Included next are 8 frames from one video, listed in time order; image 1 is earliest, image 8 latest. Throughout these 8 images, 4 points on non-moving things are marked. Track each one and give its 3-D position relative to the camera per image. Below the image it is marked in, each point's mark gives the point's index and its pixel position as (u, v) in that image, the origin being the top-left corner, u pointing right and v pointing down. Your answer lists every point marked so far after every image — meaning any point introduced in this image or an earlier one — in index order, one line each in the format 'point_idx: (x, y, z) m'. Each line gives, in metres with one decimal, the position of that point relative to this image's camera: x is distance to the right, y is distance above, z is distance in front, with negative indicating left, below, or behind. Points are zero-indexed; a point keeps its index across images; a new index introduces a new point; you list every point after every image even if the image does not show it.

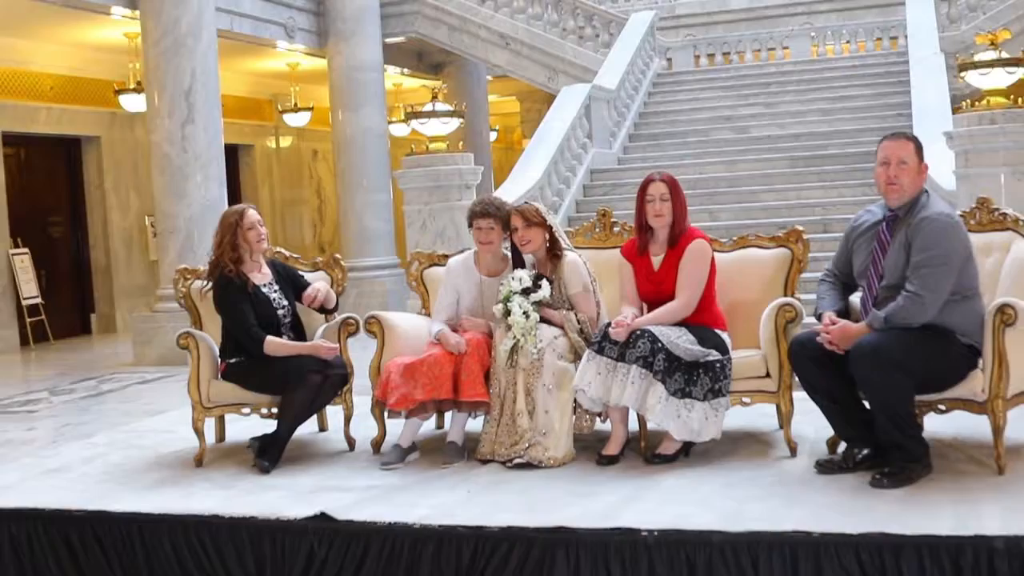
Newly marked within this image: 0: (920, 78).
0: (+3.5, +1.8, +10.3) m
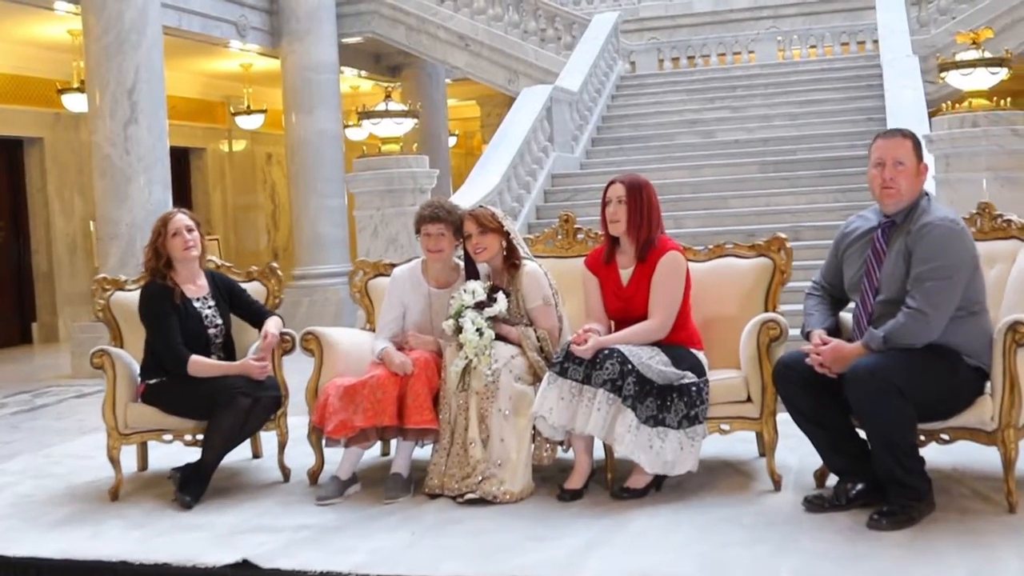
0: (+3.2, +1.7, +10.0) m
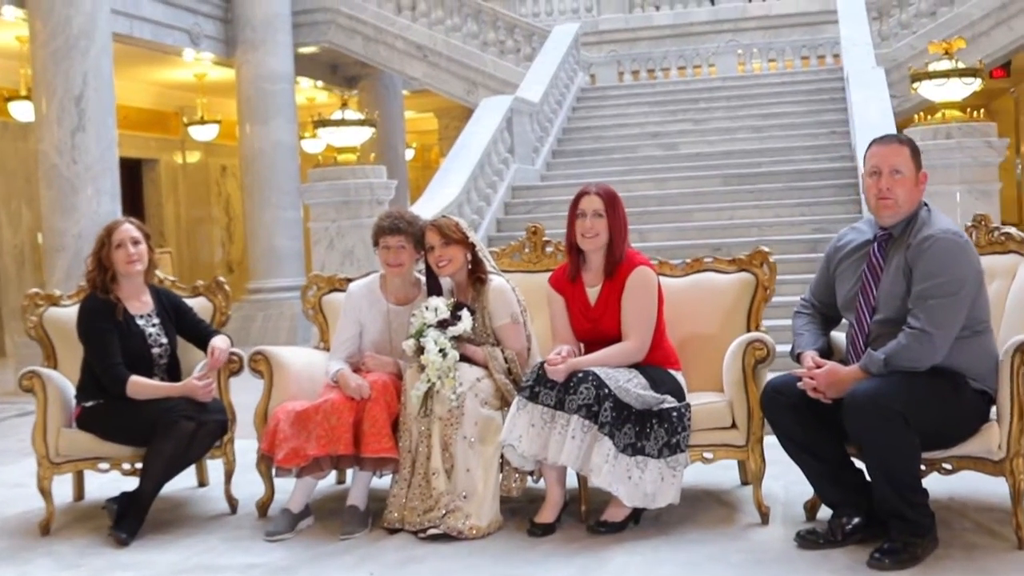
0: (+2.8, +1.6, +9.8) m
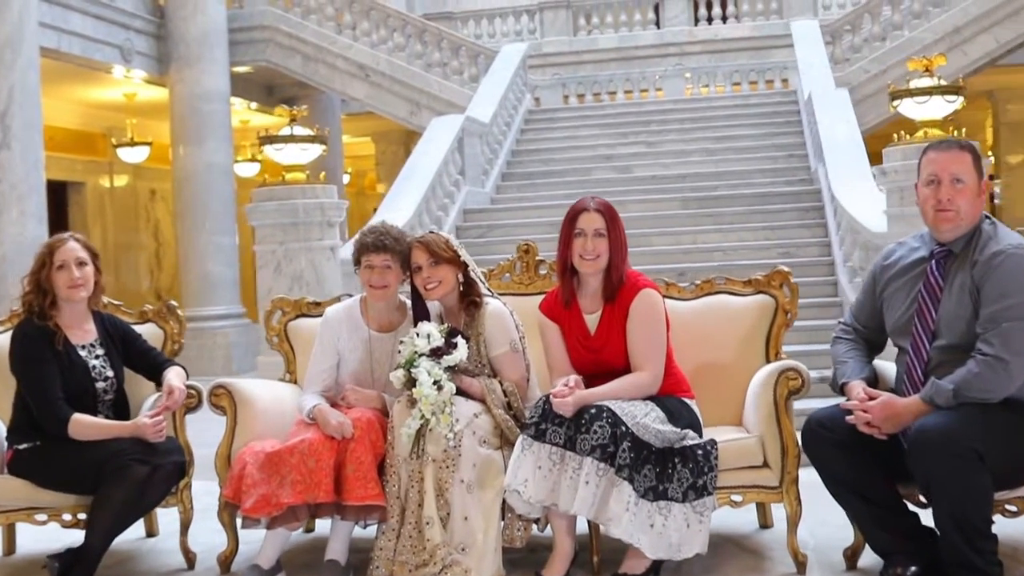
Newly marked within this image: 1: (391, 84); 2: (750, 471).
0: (+2.5, +1.4, +9.6) m
1: (-1.2, +2.0, +12.0) m
2: (+0.6, -0.5, +3.3) m
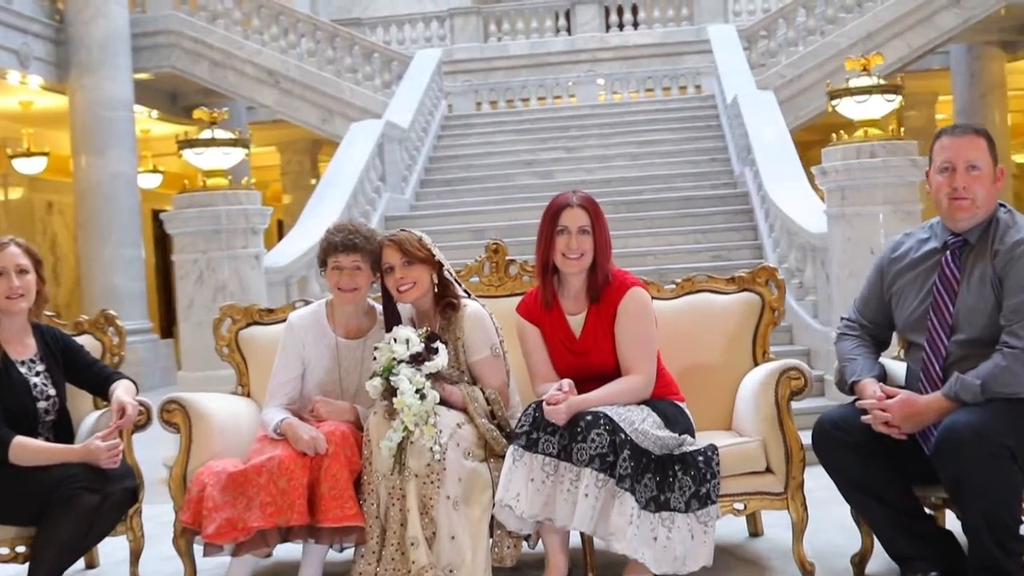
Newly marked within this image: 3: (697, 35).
0: (+1.9, +1.4, +9.5) m
1: (-2.0, +1.9, +11.6) m
2: (+0.6, -0.5, +3.1) m
3: (+2.2, +2.9, +14.0) m
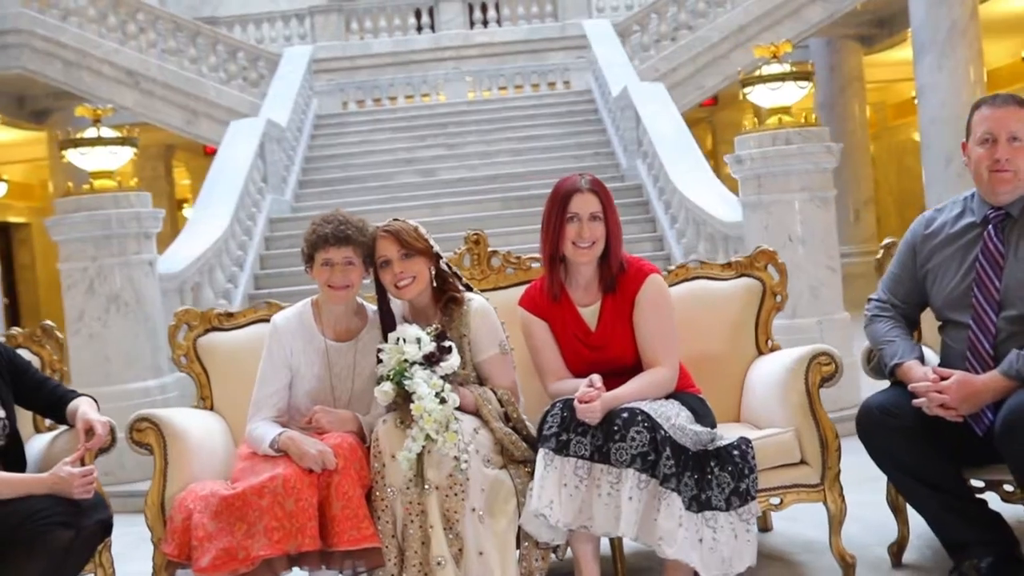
0: (+1.0, +1.4, +9.5) m
1: (-3.1, +1.8, +11.1) m
2: (+0.7, -0.4, +2.9) m
3: (+0.7, +3.0, +13.9) m
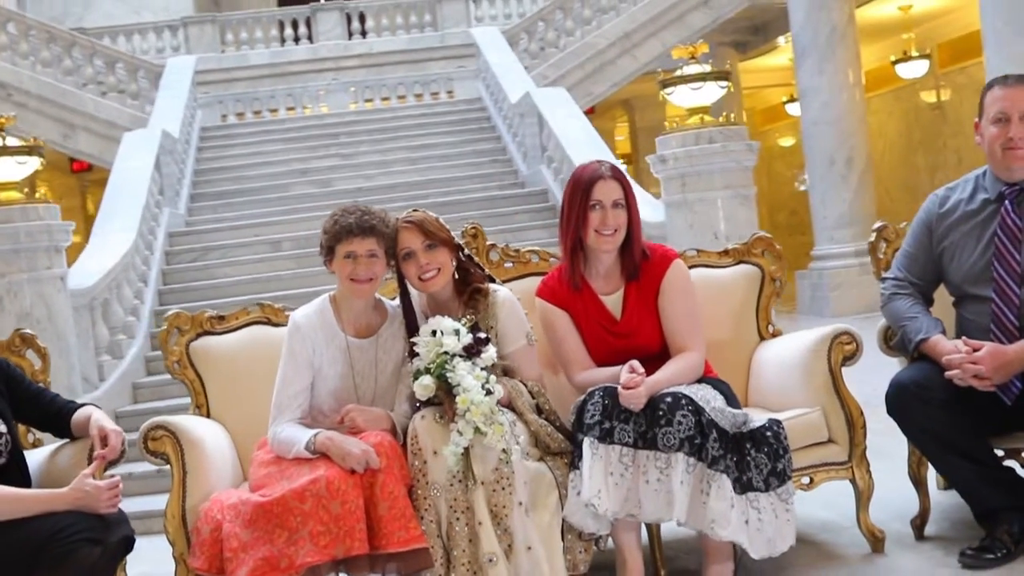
0: (+0.3, +1.4, +9.5) m
1: (-4.0, +1.7, +10.6) m
2: (+0.7, -0.4, +2.9) m
3: (-0.6, +2.9, +13.9) m
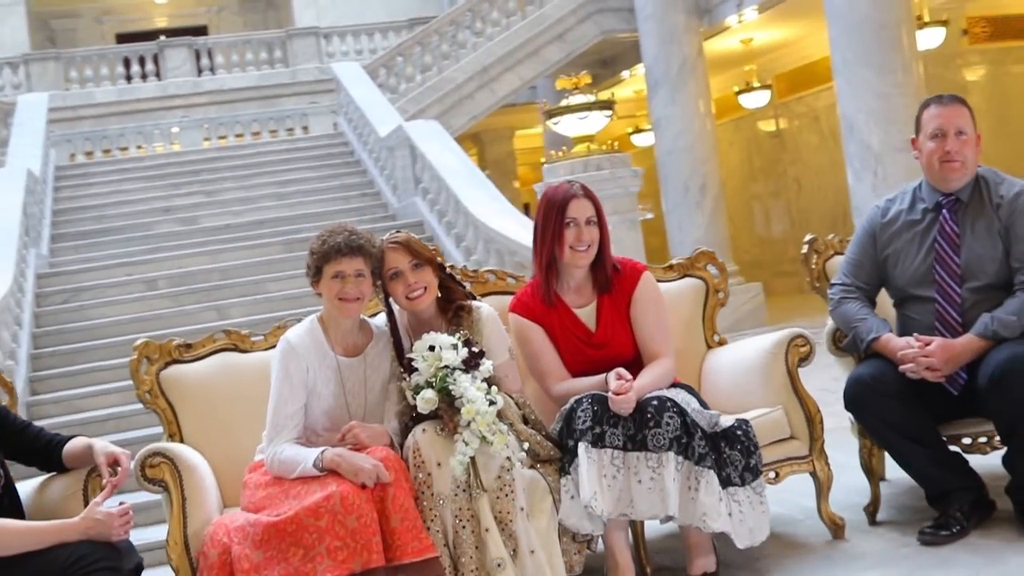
0: (-0.7, +1.2, +9.7) m
1: (-5.1, +1.3, +10.2) m
2: (+0.7, -0.4, +3.2) m
3: (-2.2, +2.5, +13.9) m
